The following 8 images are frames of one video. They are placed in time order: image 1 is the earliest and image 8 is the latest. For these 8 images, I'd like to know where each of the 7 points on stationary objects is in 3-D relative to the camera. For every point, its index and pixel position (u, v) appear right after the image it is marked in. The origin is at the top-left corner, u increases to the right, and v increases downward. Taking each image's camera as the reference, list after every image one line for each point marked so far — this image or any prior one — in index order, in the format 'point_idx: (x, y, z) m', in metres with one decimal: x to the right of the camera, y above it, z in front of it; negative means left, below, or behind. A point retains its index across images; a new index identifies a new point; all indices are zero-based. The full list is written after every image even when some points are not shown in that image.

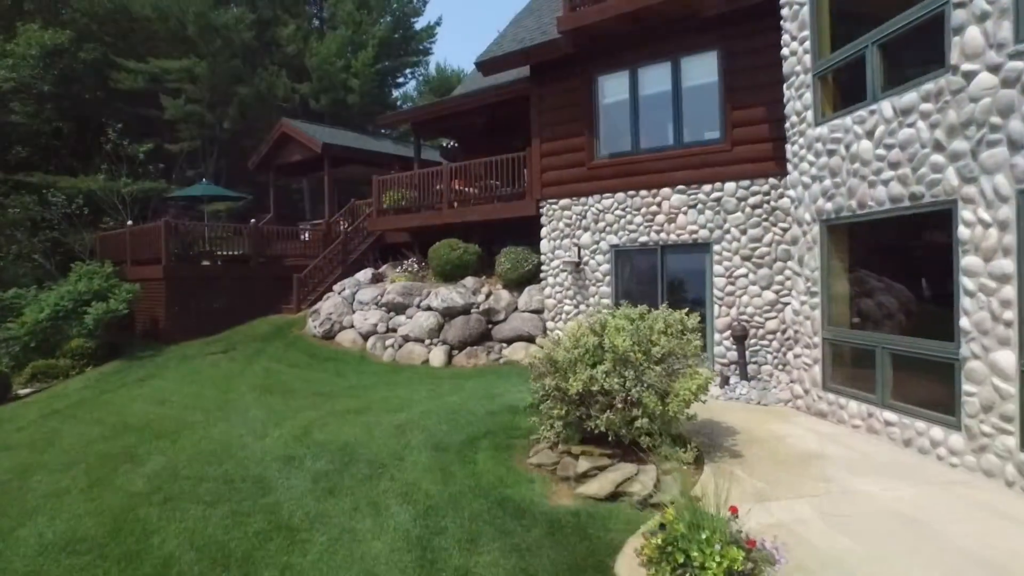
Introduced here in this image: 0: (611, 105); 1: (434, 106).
0: (+2.1, +4.0, +12.3) m
1: (-2.2, +5.2, +16.2) m
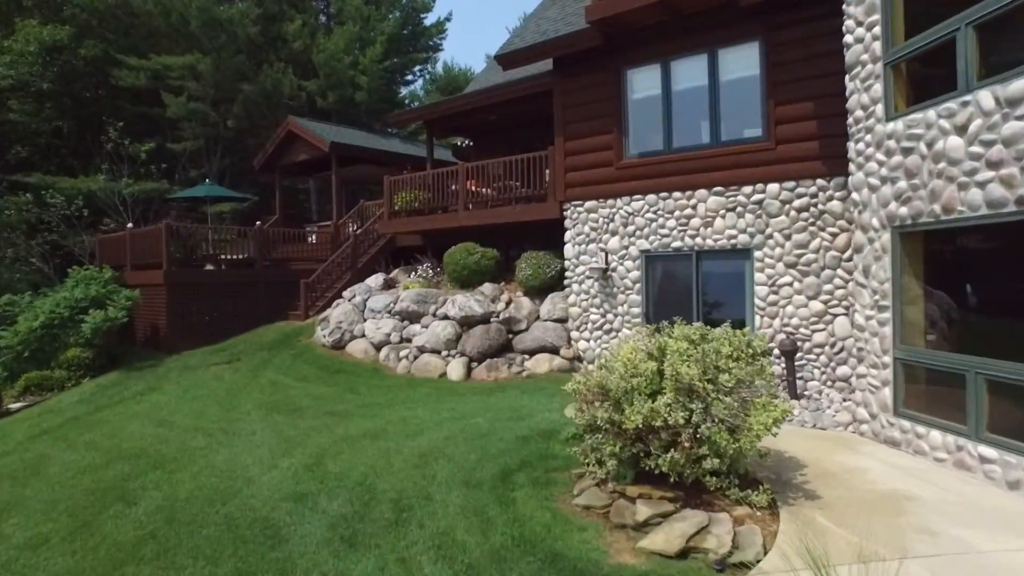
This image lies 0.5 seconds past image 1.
0: (+2.6, +3.8, +11.5) m
1: (-1.7, +5.1, +15.4) m
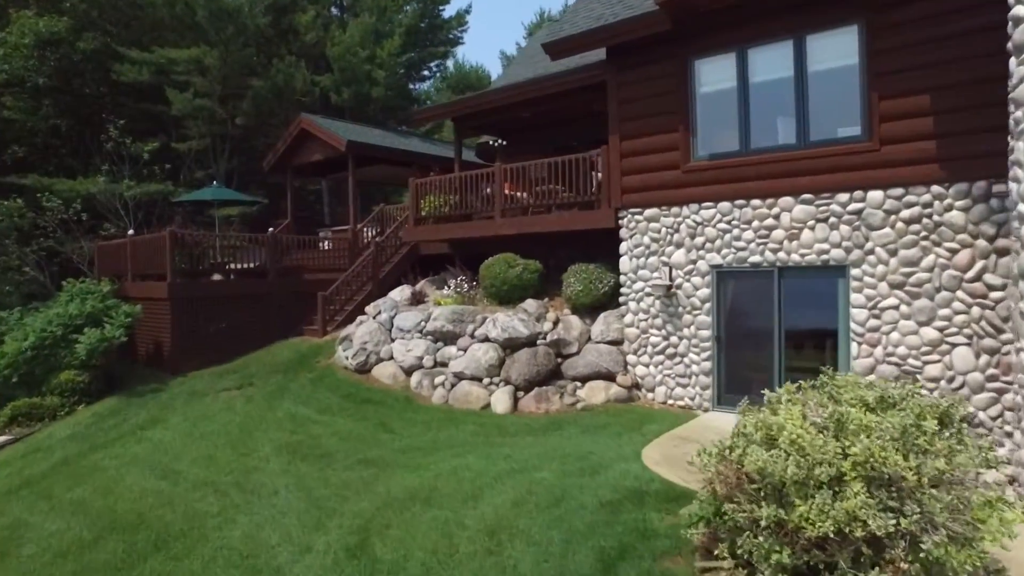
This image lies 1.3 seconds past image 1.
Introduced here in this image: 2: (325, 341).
0: (+3.6, +3.5, +10.1) m
1: (-0.7, +4.7, +14.0) m
2: (-4.5, -1.3, +13.5) m
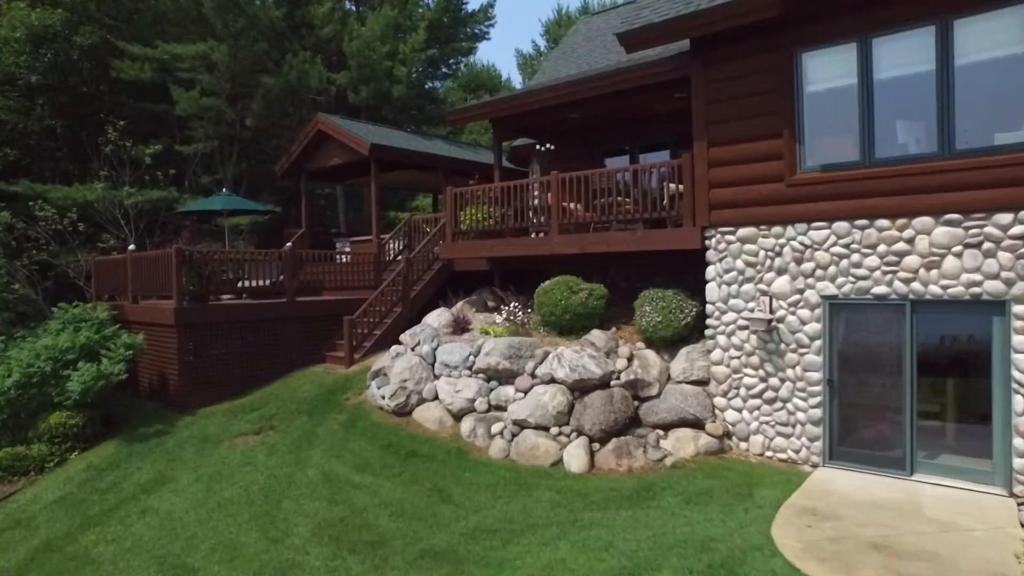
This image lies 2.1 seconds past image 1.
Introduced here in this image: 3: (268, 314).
0: (+4.7, +2.9, +8.5) m
1: (+0.4, +4.2, +12.4) m
2: (-3.4, -1.8, +11.9) m
3: (-5.4, -0.6, +12.4) m
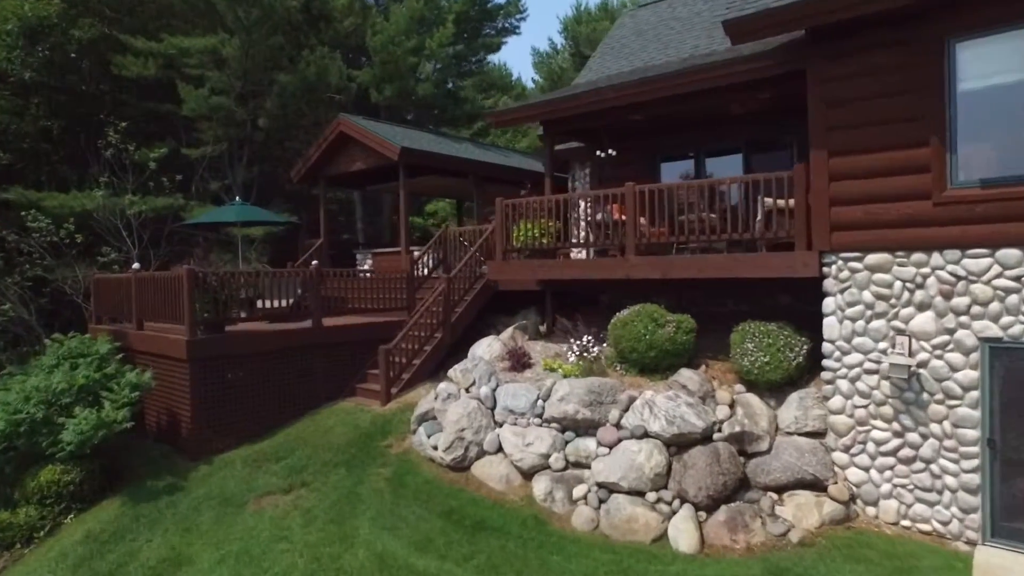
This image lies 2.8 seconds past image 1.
0: (+5.9, +2.4, +7.0) m
1: (+1.6, +3.7, +10.9) m
2: (-2.2, -2.3, +10.4) m
3: (-4.2, -1.1, +10.9) m
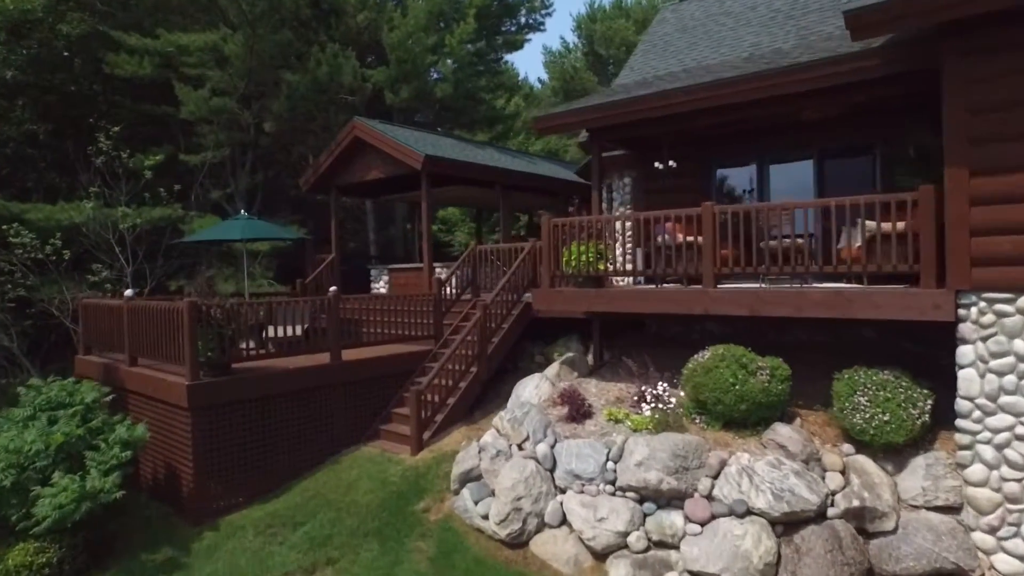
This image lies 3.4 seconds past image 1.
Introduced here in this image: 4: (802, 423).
0: (+6.7, +1.9, +5.7) m
1: (+2.4, +3.2, +9.5) m
2: (-1.4, -2.8, +9.0) m
3: (-3.4, -1.6, +9.5) m
4: (+3.9, -1.8, +7.4) m
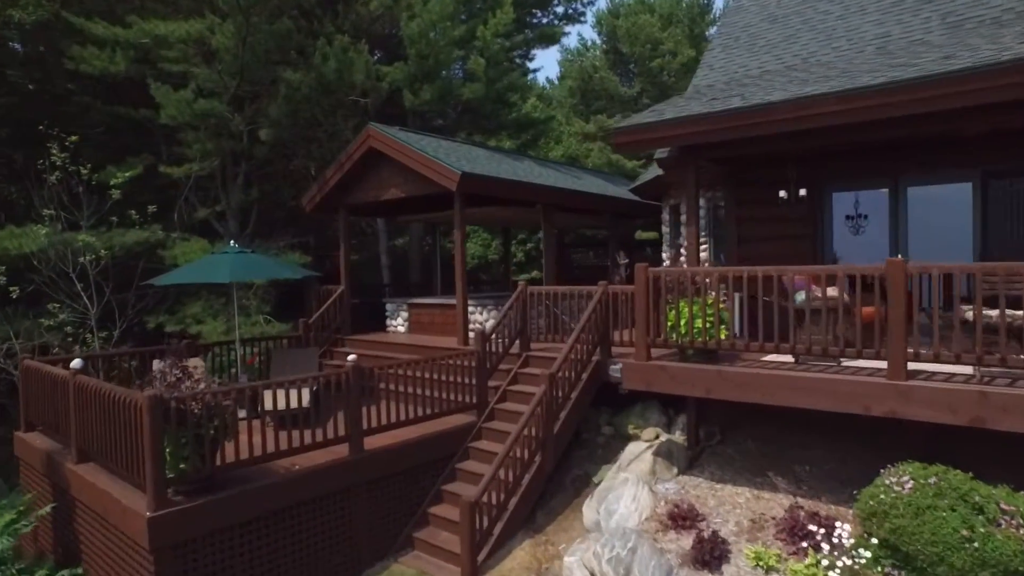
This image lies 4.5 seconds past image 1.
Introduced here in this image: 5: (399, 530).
0: (+7.8, +1.0, +3.3) m
1: (+3.5, +2.3, +7.1) m
2: (-0.4, -3.7, +6.5) m
3: (-2.4, -2.5, +7.0) m
4: (+5.0, -2.7, +5.0) m
5: (-1.5, -3.4, +7.9) m
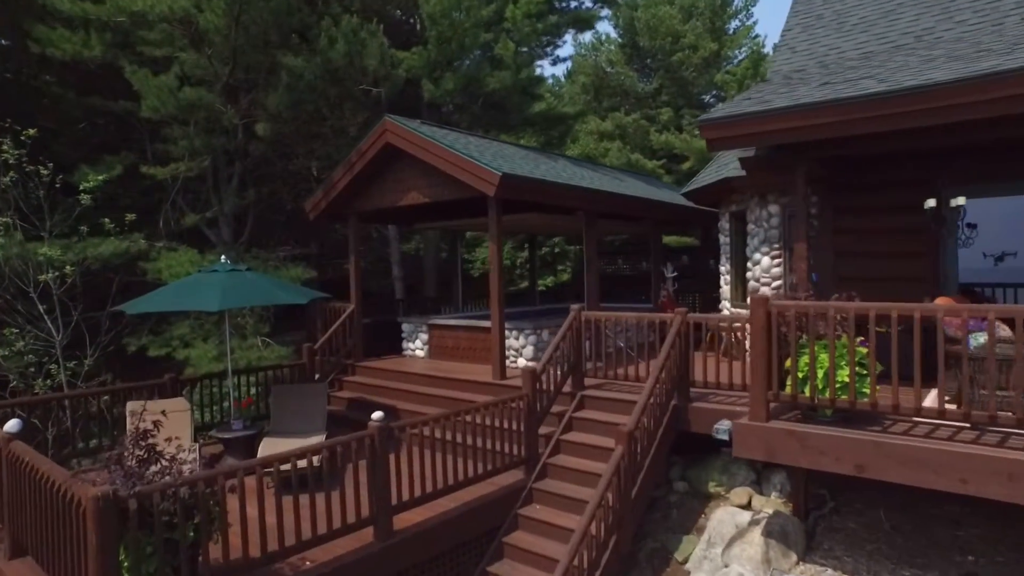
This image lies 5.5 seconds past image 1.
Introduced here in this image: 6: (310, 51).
0: (+8.6, +0.7, +1.6) m
1: (+4.2, +1.9, +5.4) m
2: (+0.4, -4.1, +4.8) m
3: (-1.6, -2.9, +5.3) m
4: (+5.7, -3.1, +3.3) m
5: (-0.8, -3.7, +6.1) m
6: (-4.2, +5.0, +11.7) m
